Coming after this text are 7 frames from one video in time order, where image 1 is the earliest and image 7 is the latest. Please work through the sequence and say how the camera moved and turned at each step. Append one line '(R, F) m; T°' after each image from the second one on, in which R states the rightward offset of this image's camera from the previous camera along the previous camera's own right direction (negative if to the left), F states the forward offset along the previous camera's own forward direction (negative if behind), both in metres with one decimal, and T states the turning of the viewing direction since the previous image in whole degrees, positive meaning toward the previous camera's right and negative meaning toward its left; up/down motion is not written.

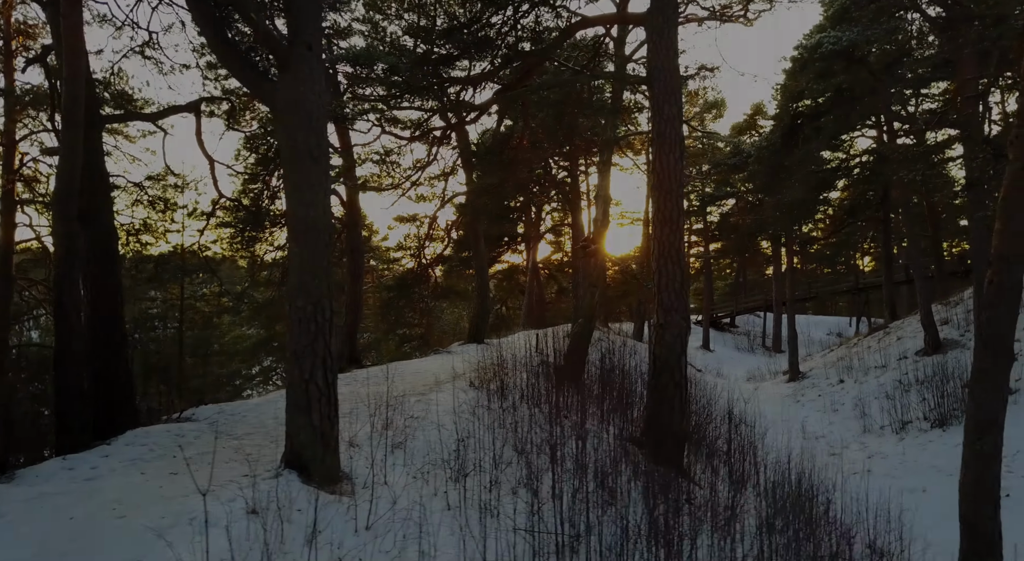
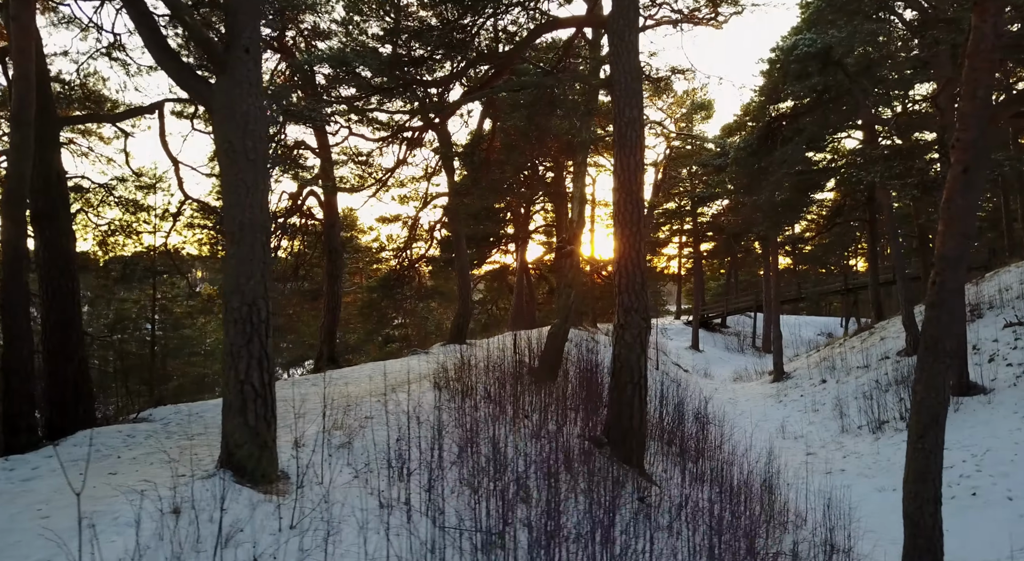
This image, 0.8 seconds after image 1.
(+0.3, -0.1) m; +1°
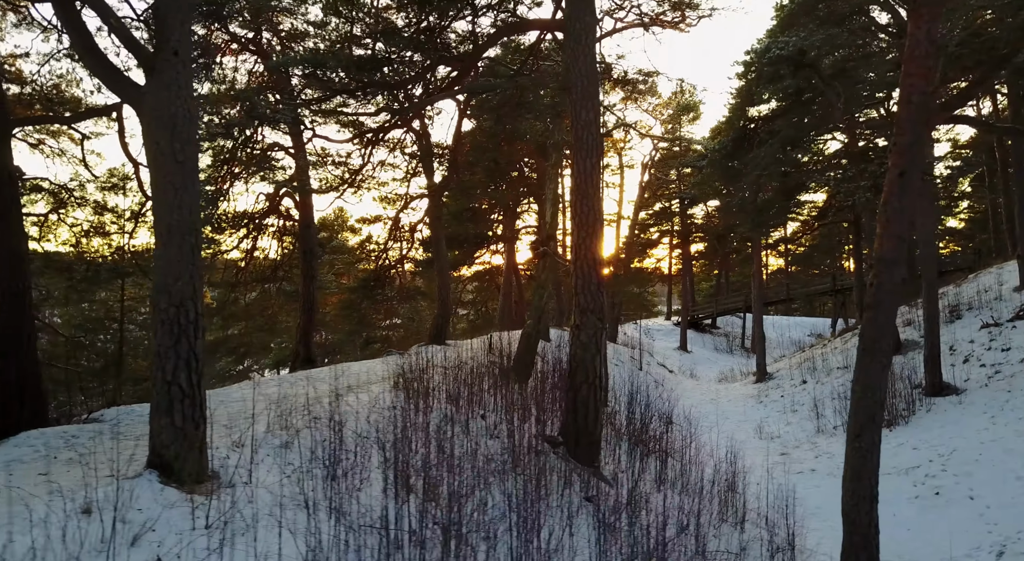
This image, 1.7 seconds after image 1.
(+0.3, -0.1) m; +1°
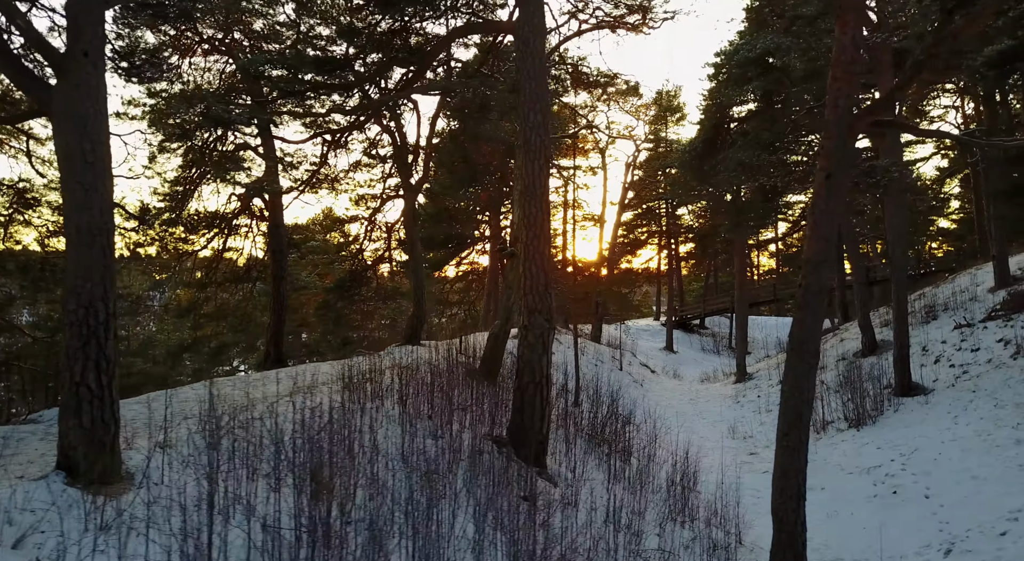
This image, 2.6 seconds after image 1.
(+0.4, 0.0) m; +1°
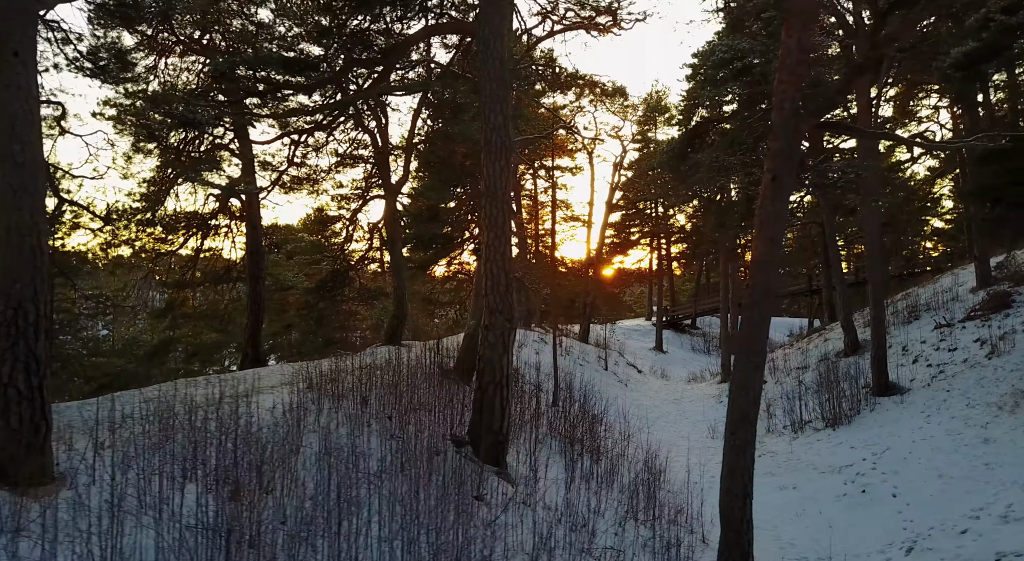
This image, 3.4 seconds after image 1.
(+0.3, 0.0) m; +1°
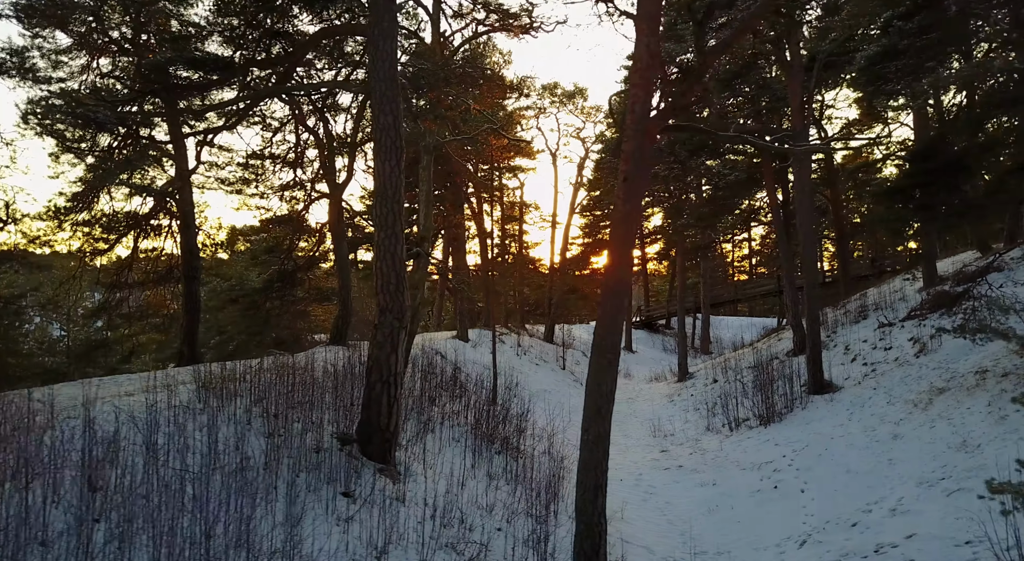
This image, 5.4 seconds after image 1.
(+0.8, -0.1) m; +2°
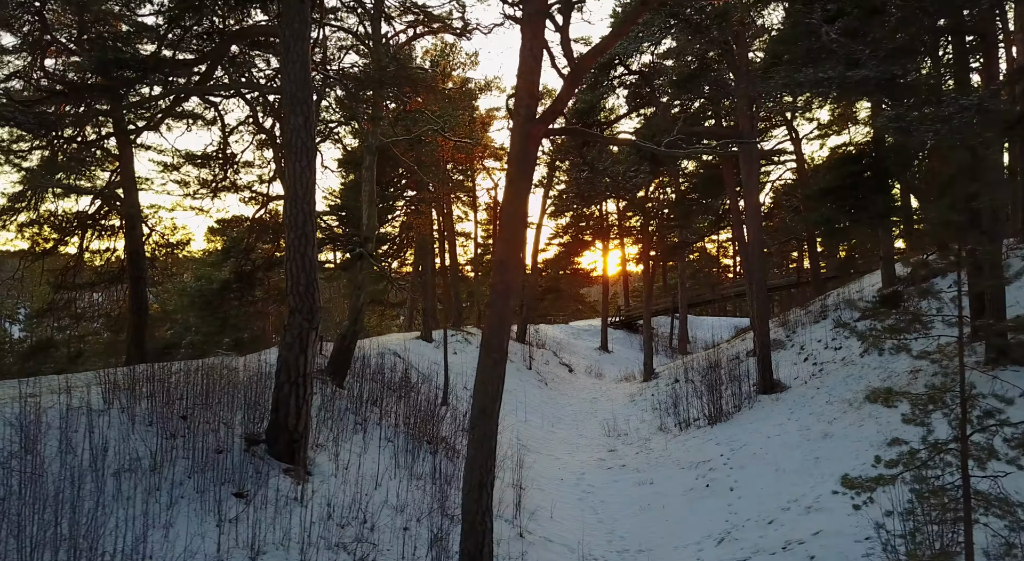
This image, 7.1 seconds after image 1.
(+0.7, -0.1) m; +1°
